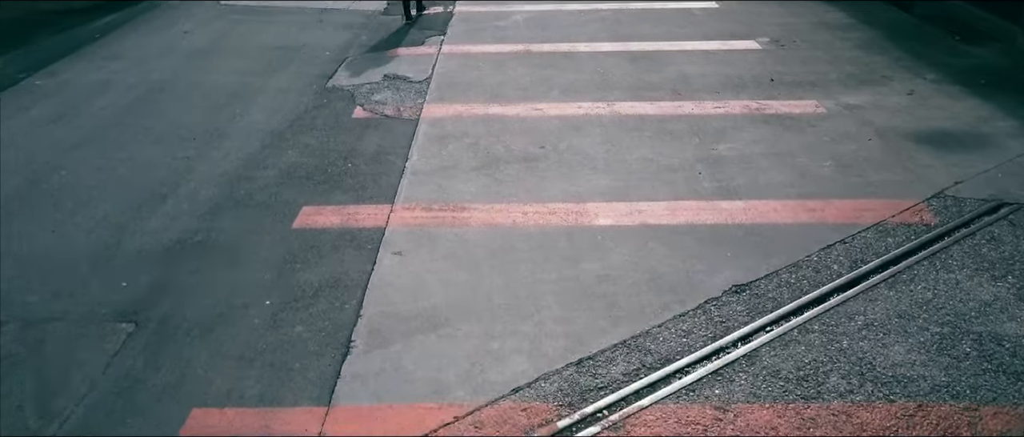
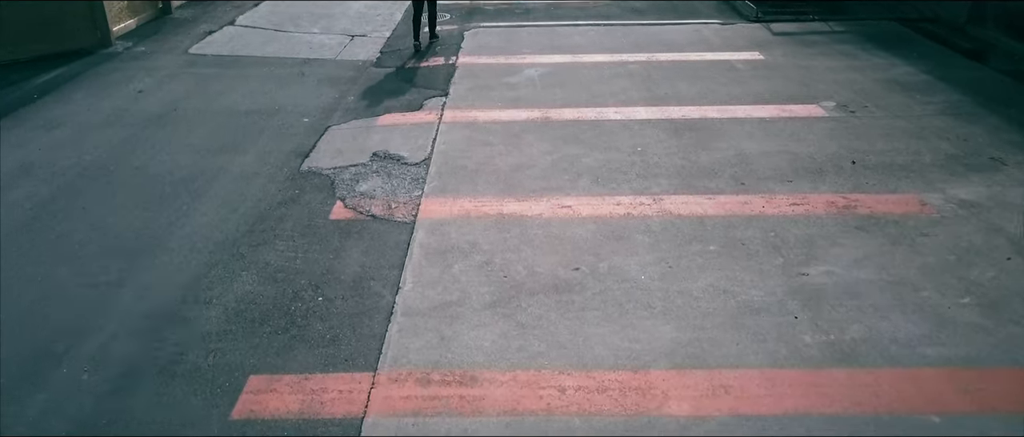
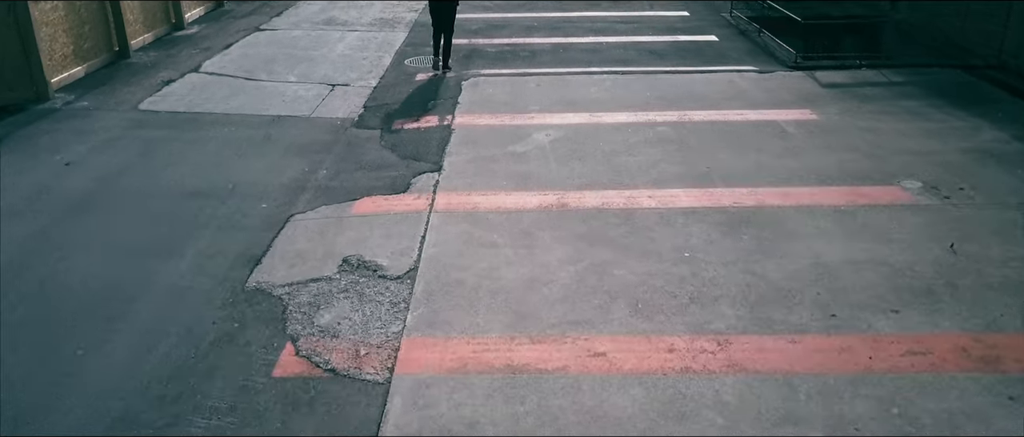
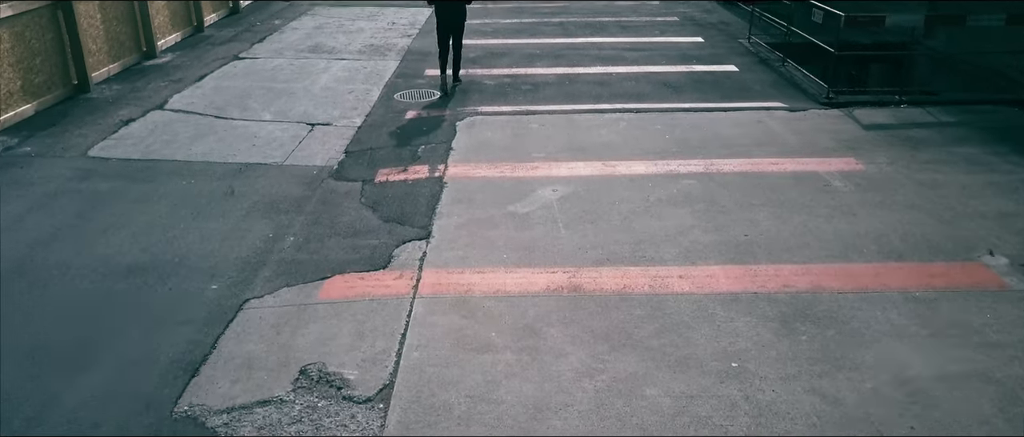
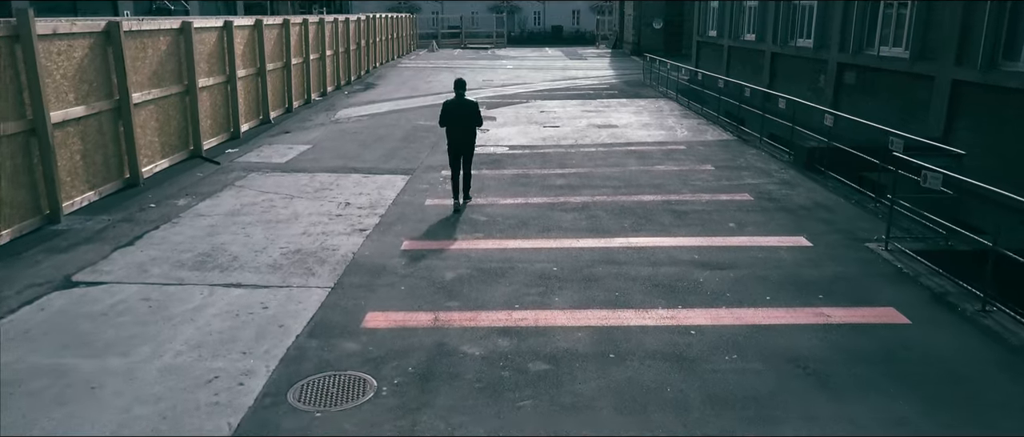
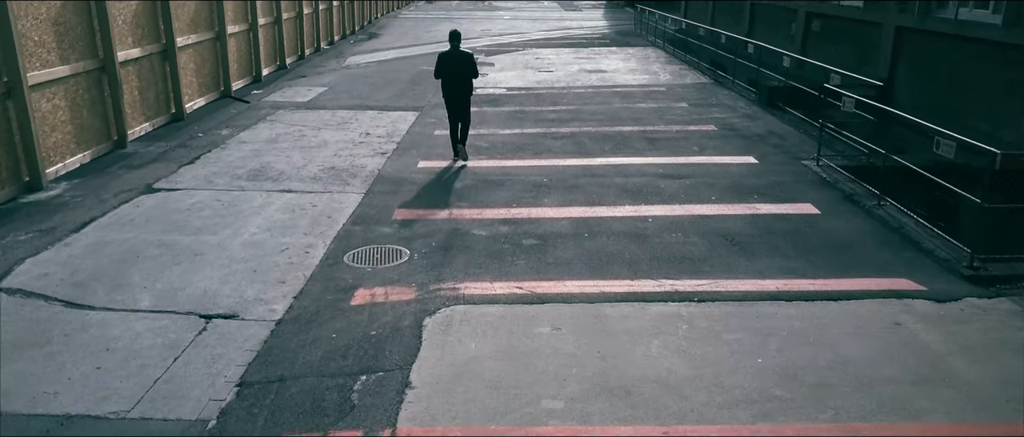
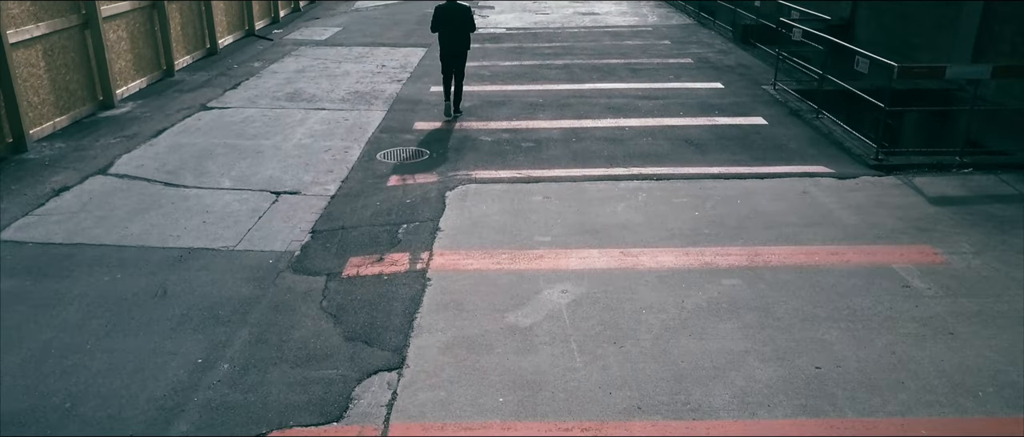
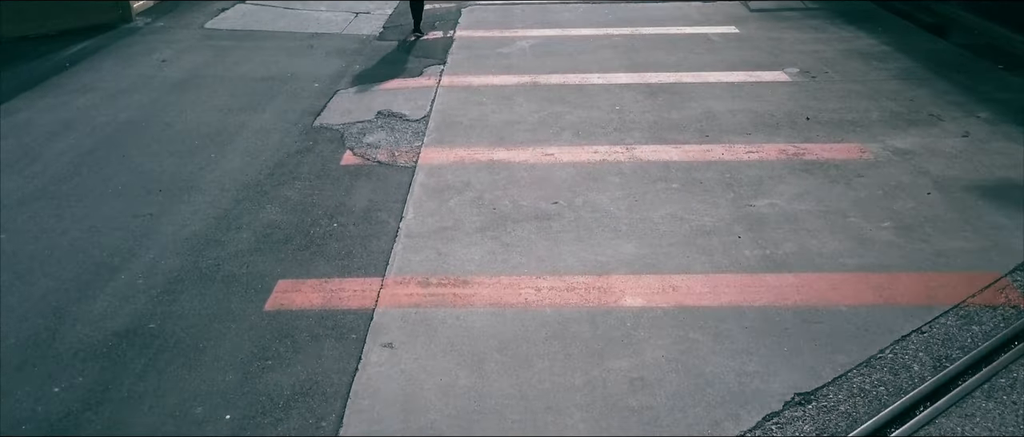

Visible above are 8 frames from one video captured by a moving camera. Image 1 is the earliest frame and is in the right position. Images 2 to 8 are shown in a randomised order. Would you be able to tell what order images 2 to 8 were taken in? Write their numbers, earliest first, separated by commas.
8, 2, 3, 4, 7, 6, 5
